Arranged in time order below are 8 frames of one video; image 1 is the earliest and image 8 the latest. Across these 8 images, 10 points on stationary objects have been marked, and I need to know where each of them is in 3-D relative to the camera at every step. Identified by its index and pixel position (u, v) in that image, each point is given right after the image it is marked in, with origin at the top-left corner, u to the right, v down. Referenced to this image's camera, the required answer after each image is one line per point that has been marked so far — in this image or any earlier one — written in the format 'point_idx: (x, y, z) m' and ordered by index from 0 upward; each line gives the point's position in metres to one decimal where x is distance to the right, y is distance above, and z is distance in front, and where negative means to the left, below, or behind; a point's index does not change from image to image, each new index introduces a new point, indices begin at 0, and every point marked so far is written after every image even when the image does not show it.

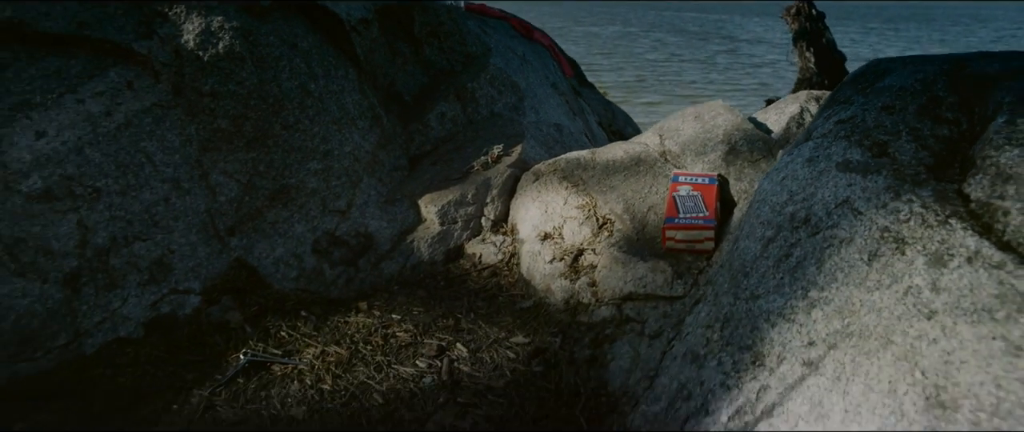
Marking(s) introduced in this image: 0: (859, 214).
0: (+0.7, 0.0, +1.6) m
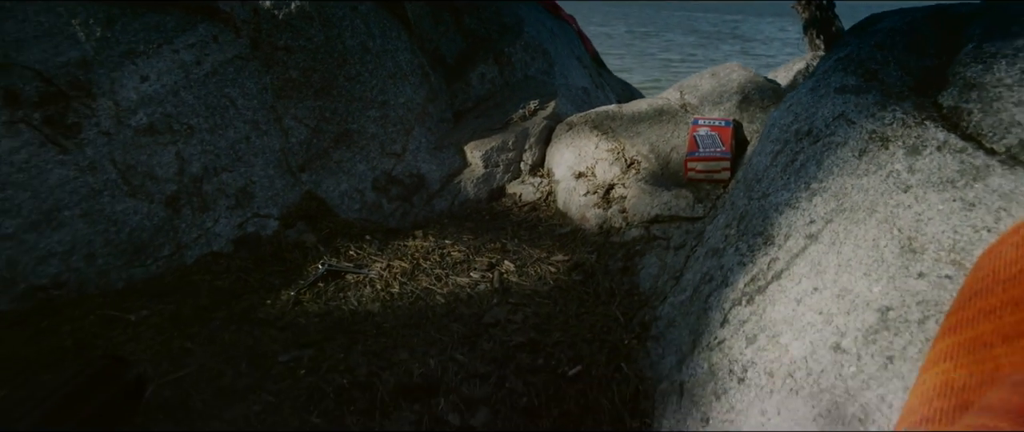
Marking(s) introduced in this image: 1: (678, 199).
0: (+0.9, +0.2, +1.9) m
1: (+0.6, +0.1, +2.7) m
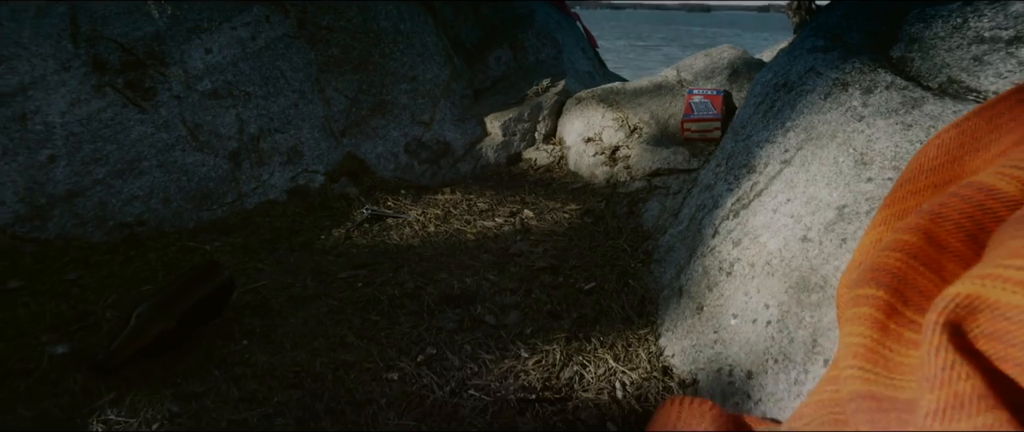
0: (+0.9, +0.4, +2.3) m
1: (+0.7, +0.3, +3.1) m
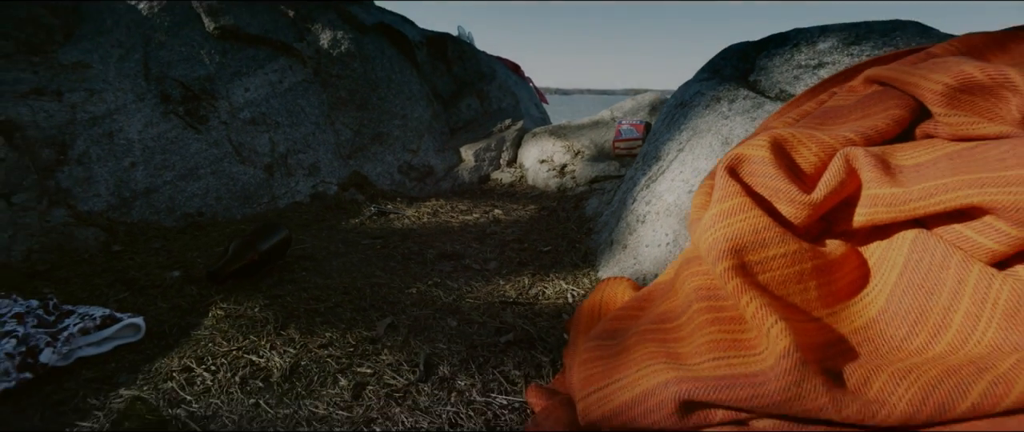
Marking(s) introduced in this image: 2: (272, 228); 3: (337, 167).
0: (+0.8, +0.5, +3.3) m
1: (+0.5, +0.3, +4.1) m
2: (-0.9, 0.0, +2.9) m
3: (-1.0, +0.3, +4.2) m
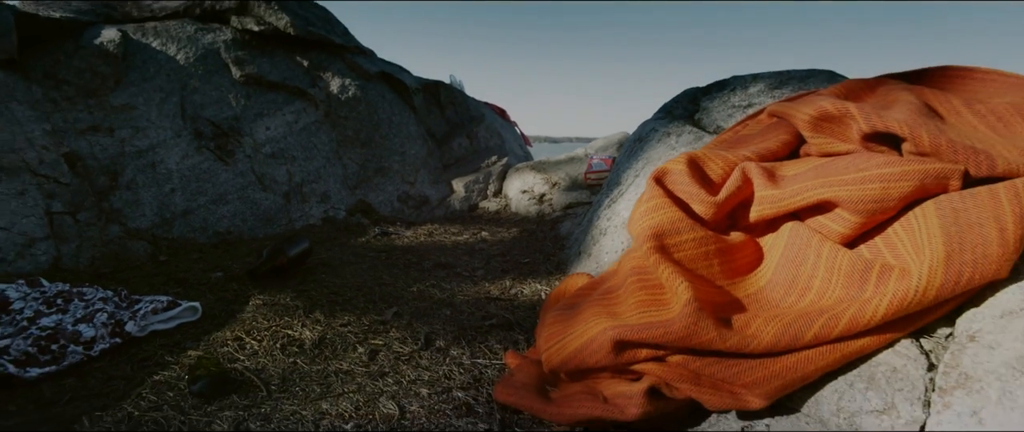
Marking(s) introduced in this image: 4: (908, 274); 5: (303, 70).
0: (+0.8, +0.5, +4.0) m
1: (+0.4, +0.1, +4.7) m
2: (-1.0, -0.1, +3.4) m
3: (-1.1, +0.1, +4.9) m
4: (+1.0, -0.1, +2.0) m
5: (-1.4, +1.0, +5.1) m
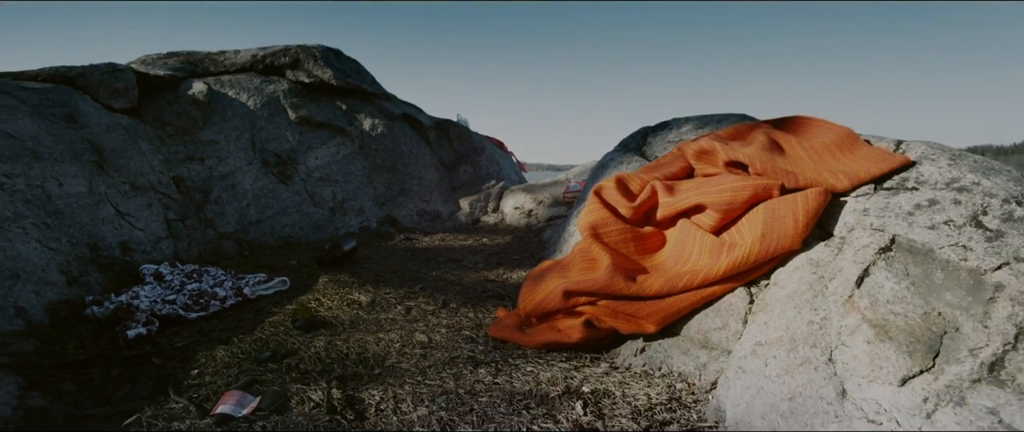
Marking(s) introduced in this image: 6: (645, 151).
0: (+0.7, +0.4, +5.3) m
1: (+0.4, +0.1, +6.0) m
2: (-1.0, -0.1, +4.8) m
3: (-1.1, 0.0, +6.2) m
4: (+1.0, -0.1, +3.3) m
5: (-1.5, +0.9, +6.4) m
6: (+0.9, +0.4, +5.1) m
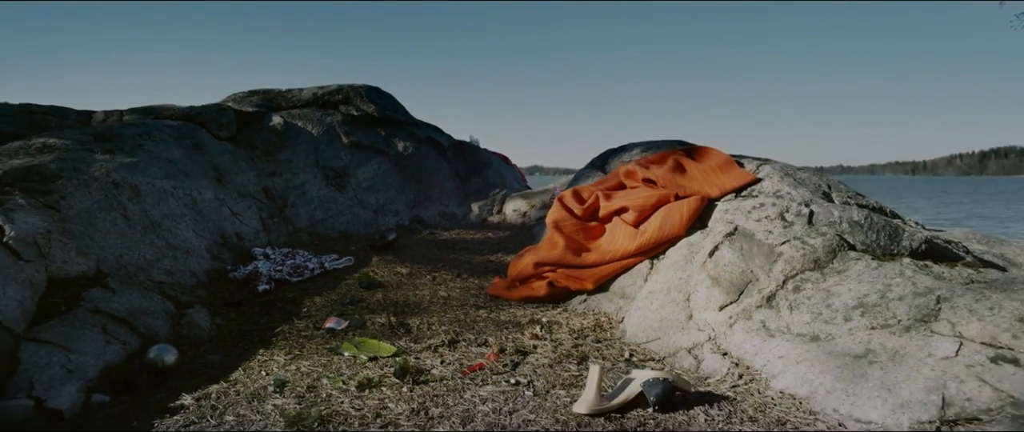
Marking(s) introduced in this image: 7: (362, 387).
0: (+0.7, +0.4, +7.2) m
1: (+0.4, +0.1, +7.9) m
2: (-1.1, -0.1, +6.7) m
3: (-1.1, 0.0, +8.1) m
4: (+0.9, -0.1, +5.2) m
5: (-1.5, +0.9, +8.4) m
6: (+0.9, +0.4, +7.0) m
7: (-0.7, -0.8, +3.6) m
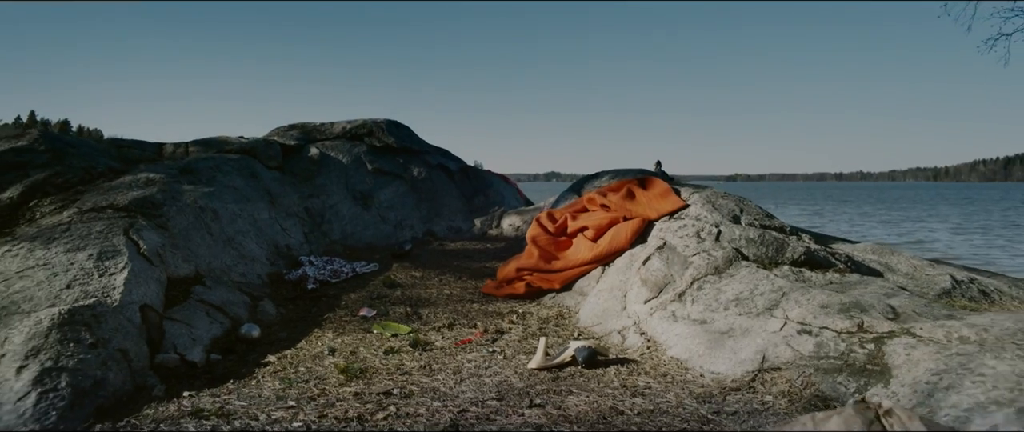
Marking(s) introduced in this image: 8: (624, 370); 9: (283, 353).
0: (+0.6, +0.2, +8.8) m
1: (+0.3, -0.1, +9.5) m
2: (-1.2, -0.3, +8.4) m
3: (-1.2, -0.1, +9.8) m
4: (+0.8, -0.3, +6.8) m
5: (-1.5, +0.7, +10.1) m
6: (+0.8, +0.3, +8.7) m
7: (-0.9, -1.0, +5.2) m
8: (+0.7, -1.0, +4.9) m
9: (-1.6, -0.9, +5.2) m
